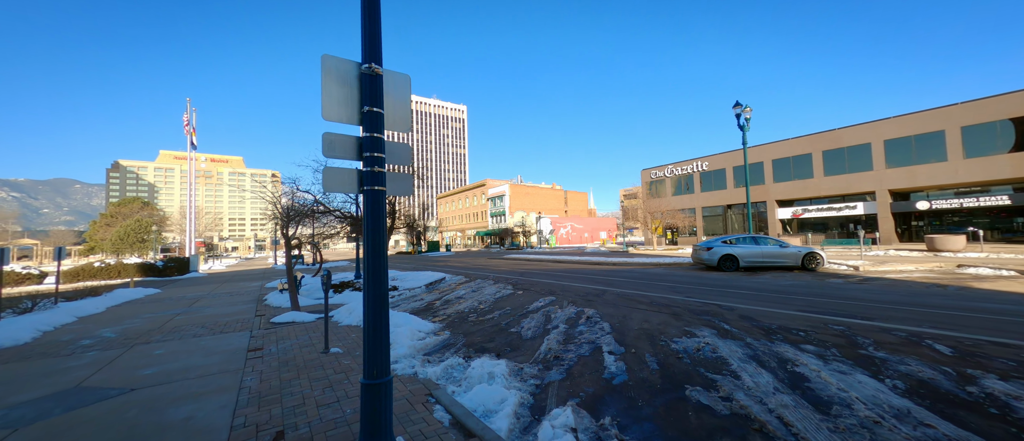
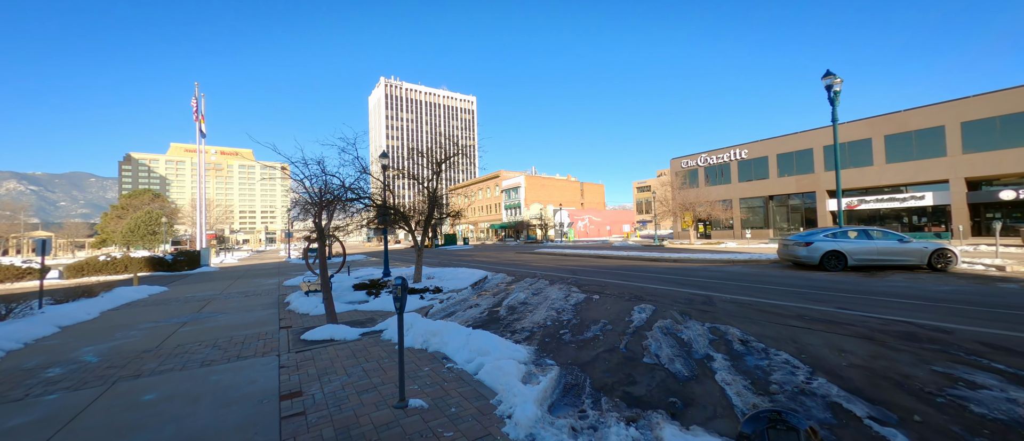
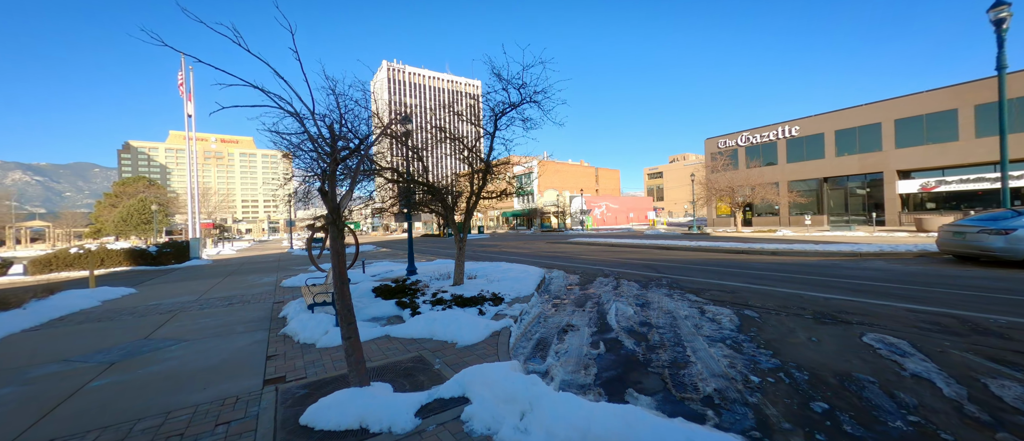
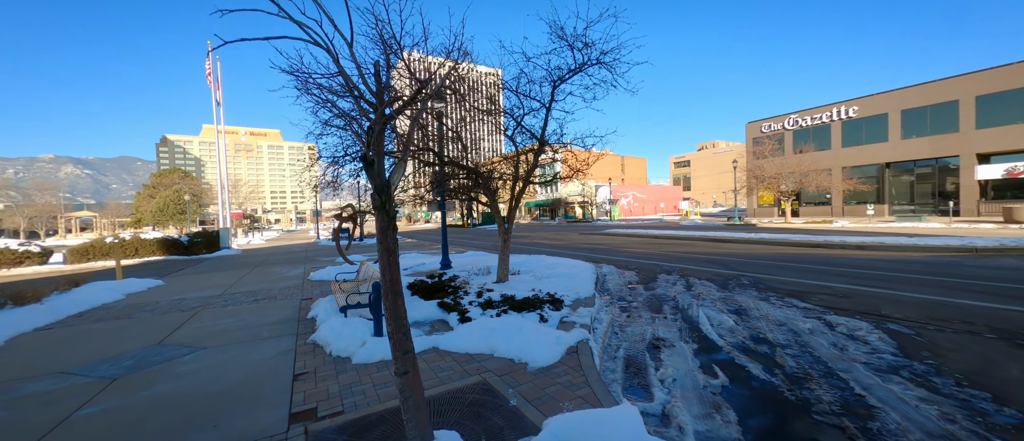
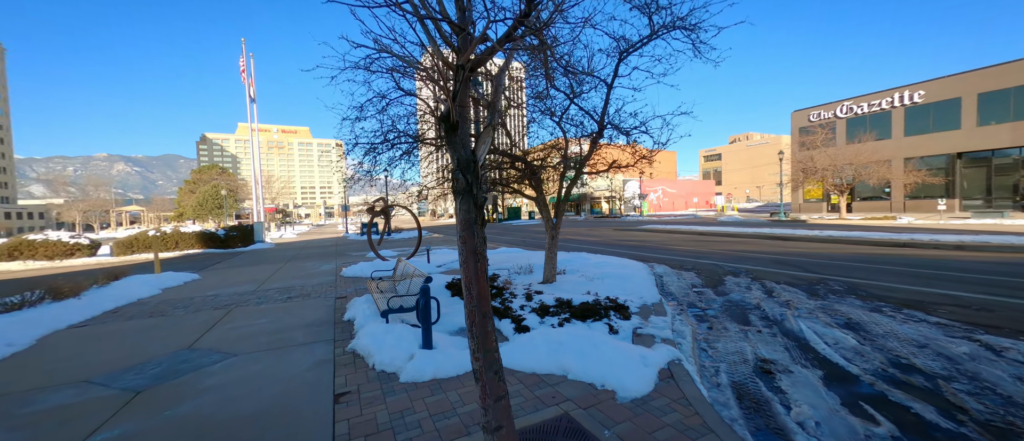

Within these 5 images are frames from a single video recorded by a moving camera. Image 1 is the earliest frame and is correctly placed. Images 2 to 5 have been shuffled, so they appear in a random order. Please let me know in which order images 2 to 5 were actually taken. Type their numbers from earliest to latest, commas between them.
2, 3, 4, 5
